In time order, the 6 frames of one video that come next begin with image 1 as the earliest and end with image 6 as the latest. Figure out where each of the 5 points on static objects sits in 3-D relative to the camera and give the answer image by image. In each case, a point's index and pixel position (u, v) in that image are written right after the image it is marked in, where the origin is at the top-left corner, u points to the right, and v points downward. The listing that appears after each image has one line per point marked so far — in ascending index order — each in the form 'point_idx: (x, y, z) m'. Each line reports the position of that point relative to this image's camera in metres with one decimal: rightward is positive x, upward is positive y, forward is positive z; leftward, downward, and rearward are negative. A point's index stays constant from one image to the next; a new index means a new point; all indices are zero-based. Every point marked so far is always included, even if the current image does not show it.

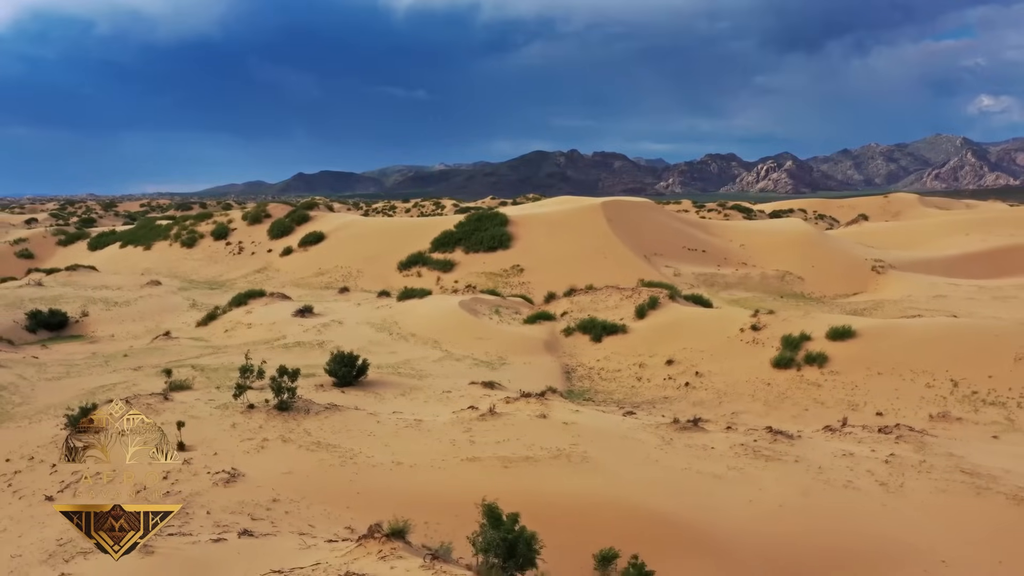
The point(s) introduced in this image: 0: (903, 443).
0: (+4.9, -1.9, +7.3) m
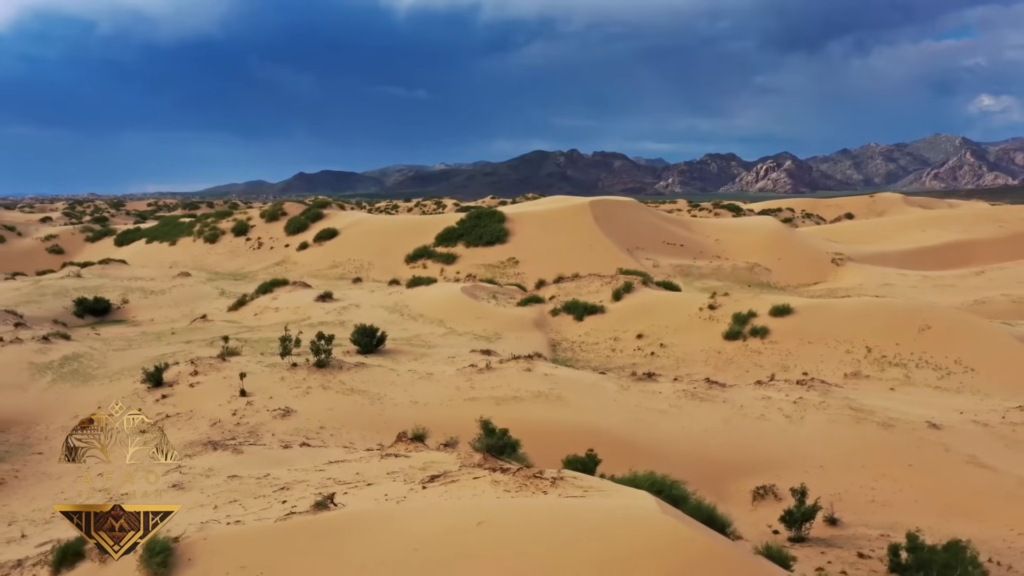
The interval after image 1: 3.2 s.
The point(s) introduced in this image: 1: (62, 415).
0: (+4.8, -1.6, +9.2) m
1: (-7.5, -2.1, +9.6) m
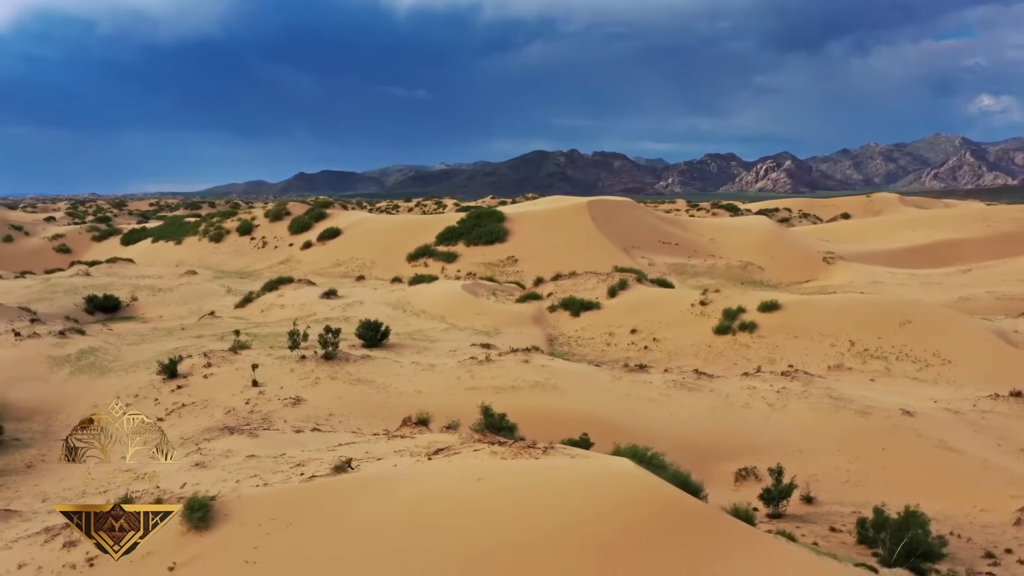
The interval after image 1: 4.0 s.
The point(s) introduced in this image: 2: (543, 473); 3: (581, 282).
0: (+4.8, -1.6, +9.7) m
1: (-7.5, -2.0, +10.0) m
2: (+0.2, -1.3, +4.0) m
3: (+2.0, +0.2, +16.4) m
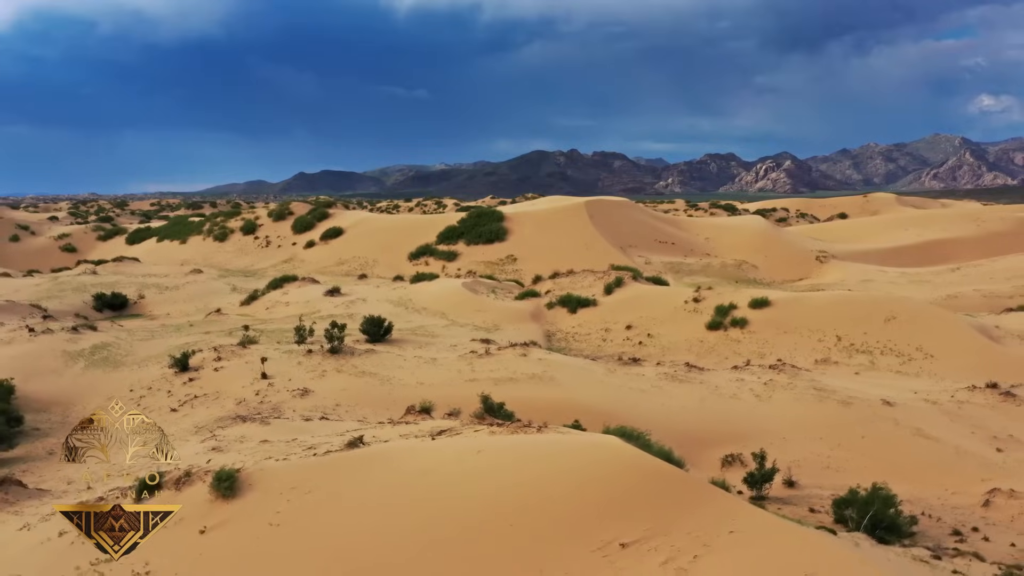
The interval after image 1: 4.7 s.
0: (+4.7, -1.5, +10.1) m
1: (-7.6, -2.0, +10.5) m
2: (+0.2, -1.2, +4.4) m
3: (+1.9, +0.2, +16.8) m
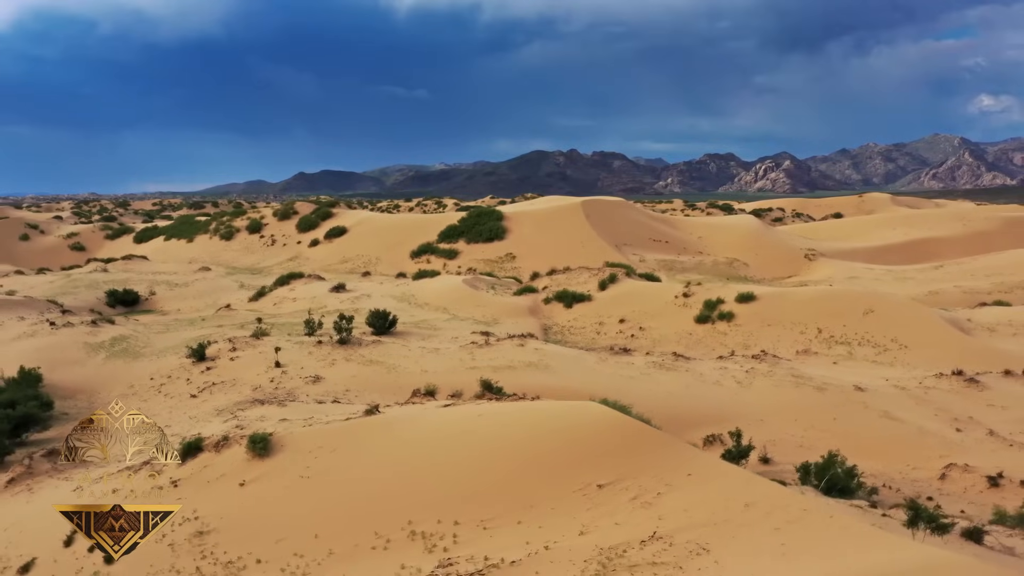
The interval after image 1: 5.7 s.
0: (+4.7, -1.4, +10.8) m
1: (-7.6, -1.9, +11.1) m
2: (+0.1, -1.1, +5.1) m
3: (+1.9, +0.3, +17.5) m
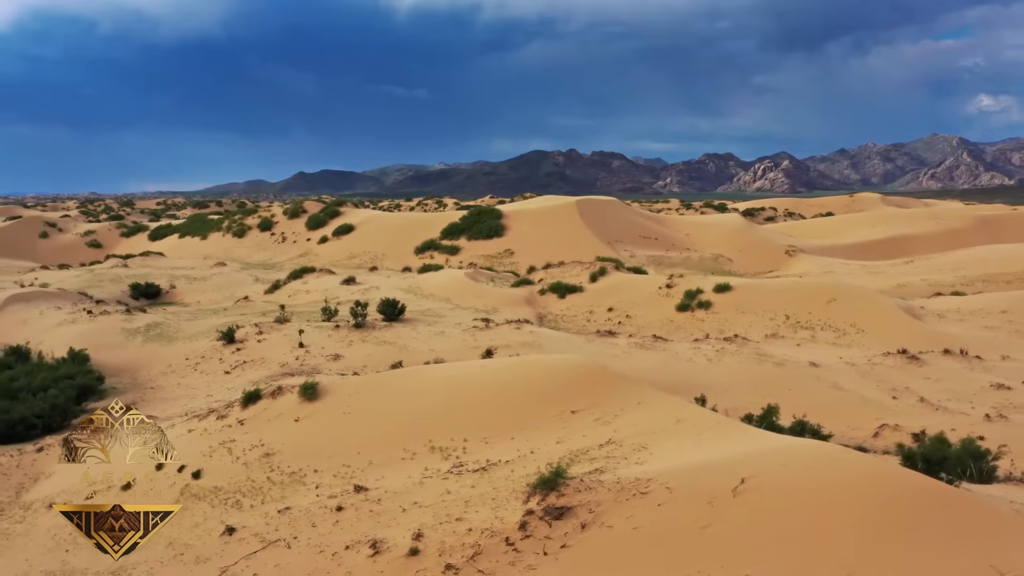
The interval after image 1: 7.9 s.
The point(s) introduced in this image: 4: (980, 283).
0: (+4.7, -1.2, +12.1) m
1: (-7.6, -1.6, +12.4) m
2: (+0.1, -0.9, +6.4) m
3: (+1.8, +0.6, +18.8) m
4: (+13.8, +0.2, +17.0) m
